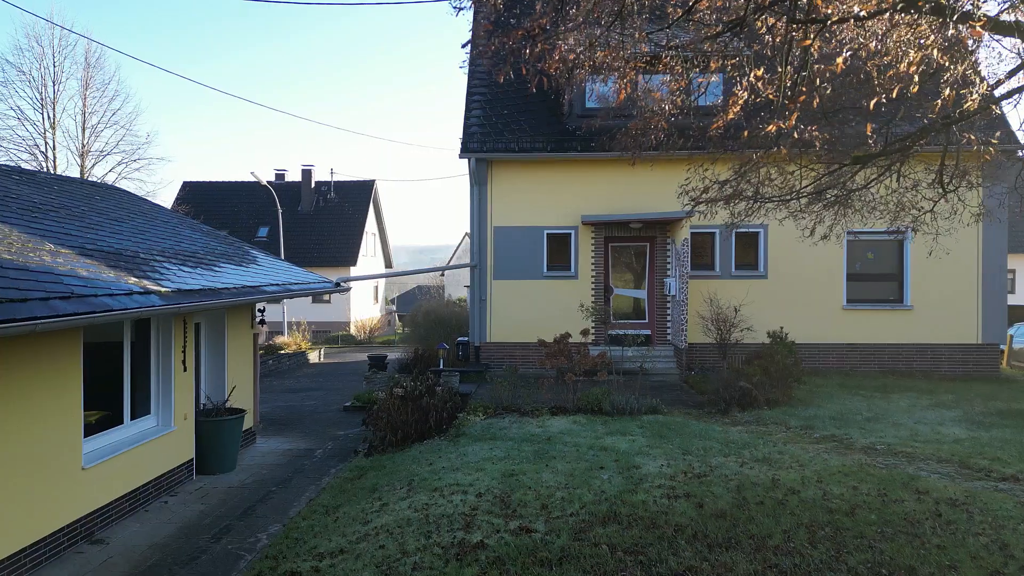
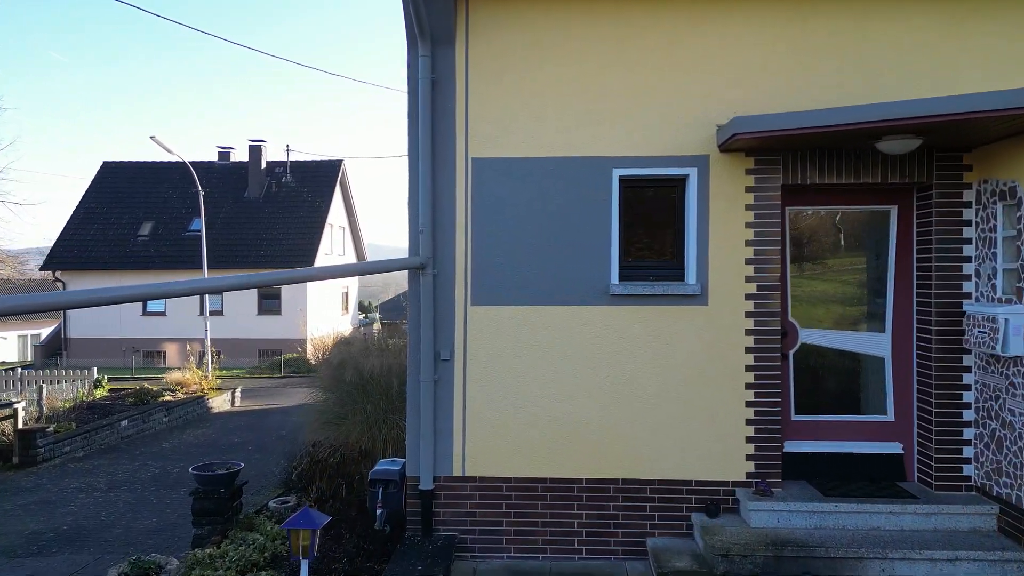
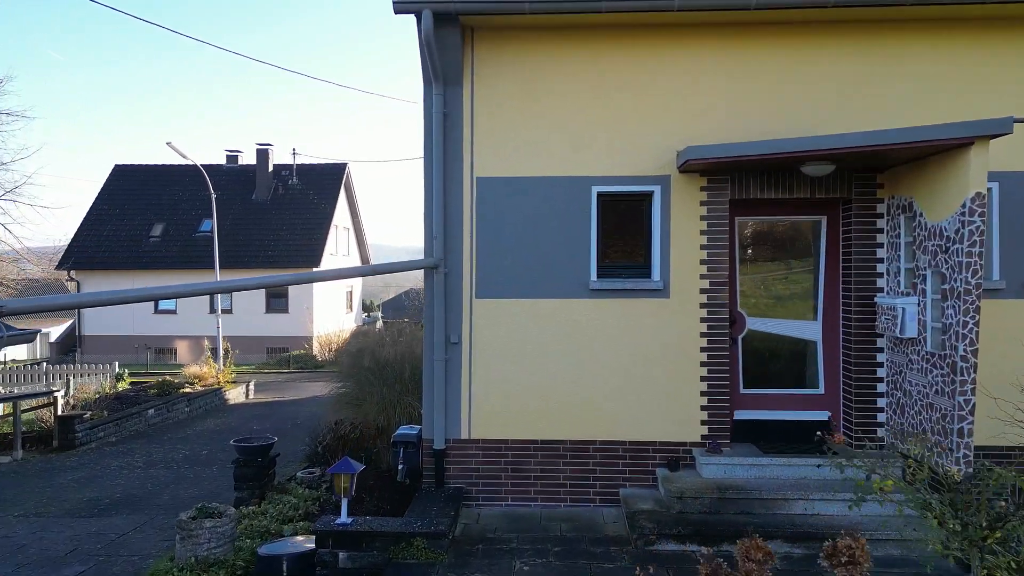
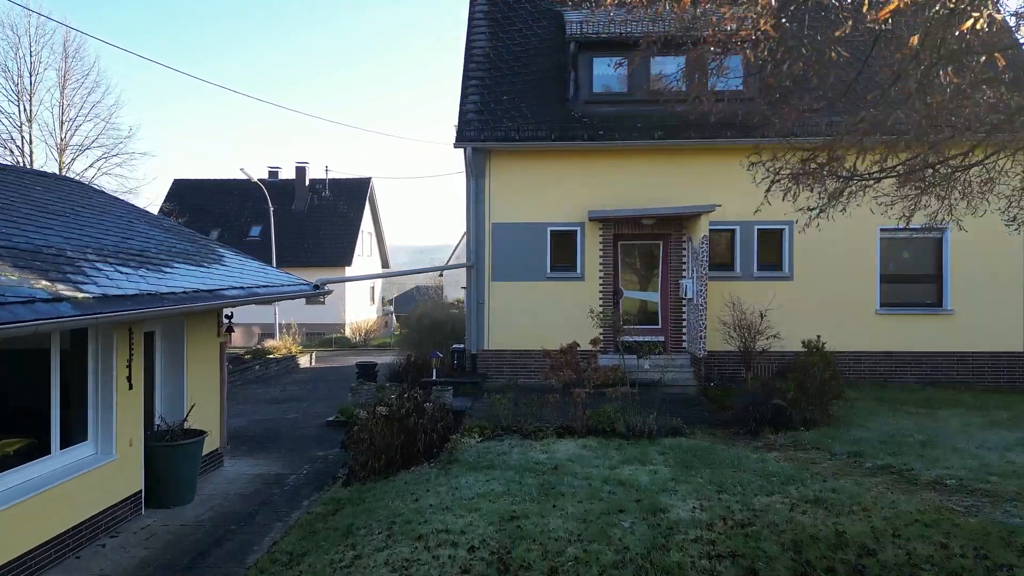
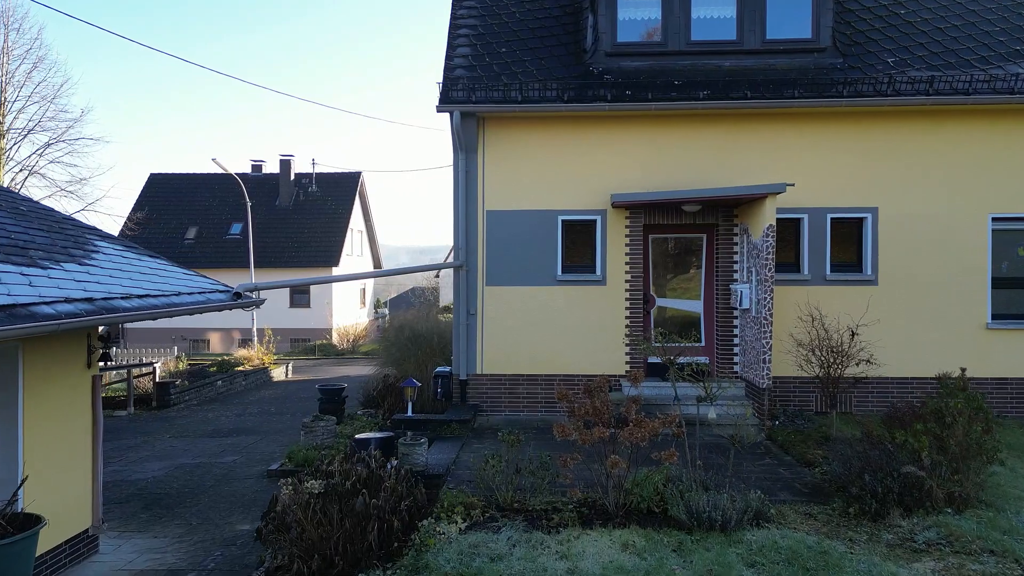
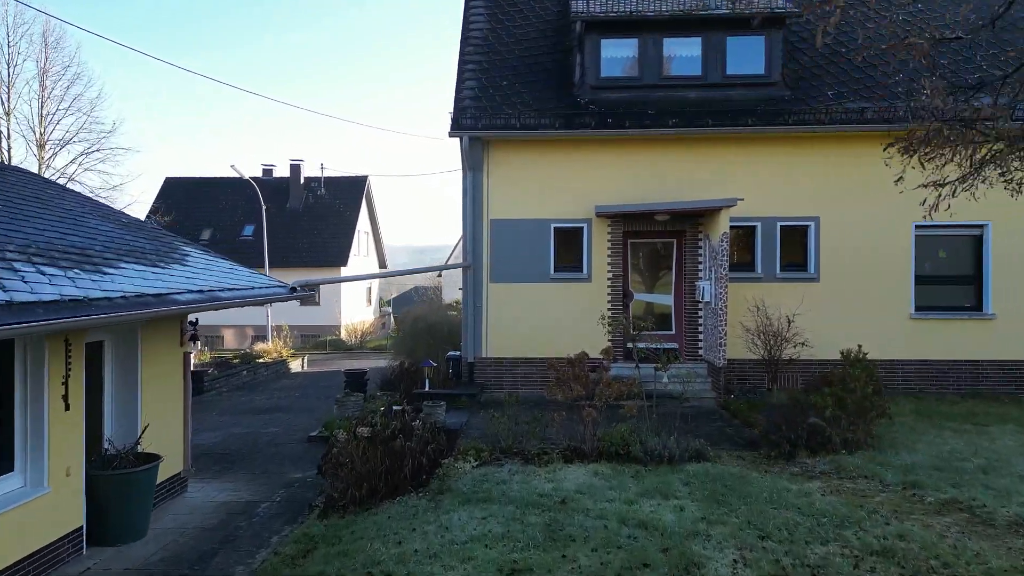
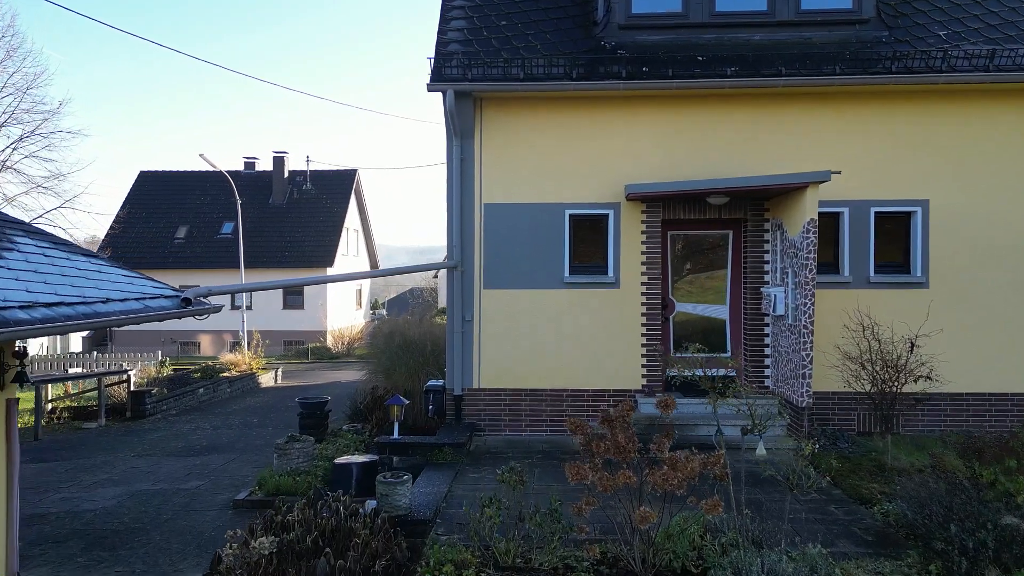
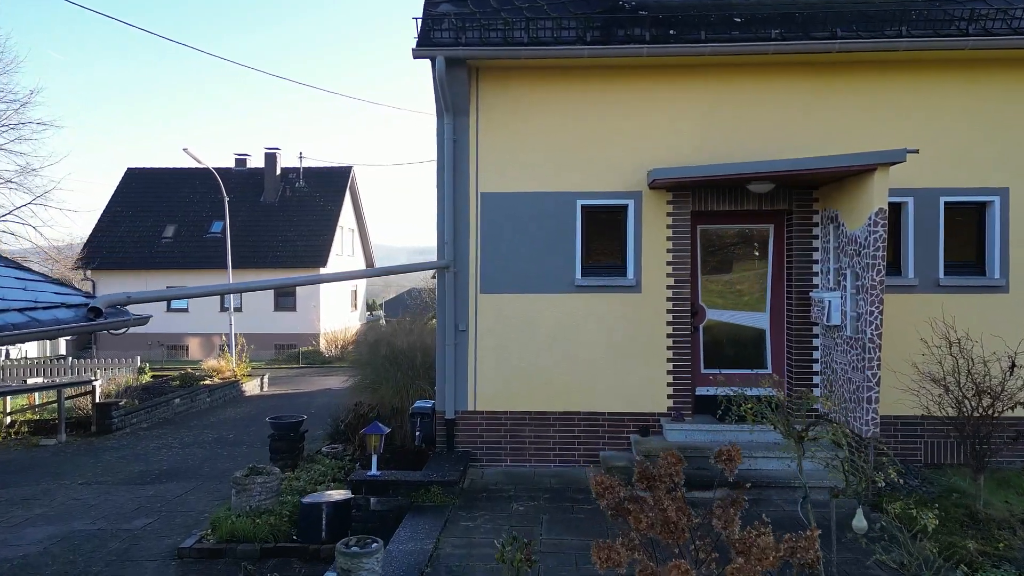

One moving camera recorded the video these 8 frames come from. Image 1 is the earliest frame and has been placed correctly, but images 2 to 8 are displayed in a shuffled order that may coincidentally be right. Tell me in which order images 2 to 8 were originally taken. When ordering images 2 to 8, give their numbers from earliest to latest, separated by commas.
4, 6, 5, 7, 8, 3, 2
